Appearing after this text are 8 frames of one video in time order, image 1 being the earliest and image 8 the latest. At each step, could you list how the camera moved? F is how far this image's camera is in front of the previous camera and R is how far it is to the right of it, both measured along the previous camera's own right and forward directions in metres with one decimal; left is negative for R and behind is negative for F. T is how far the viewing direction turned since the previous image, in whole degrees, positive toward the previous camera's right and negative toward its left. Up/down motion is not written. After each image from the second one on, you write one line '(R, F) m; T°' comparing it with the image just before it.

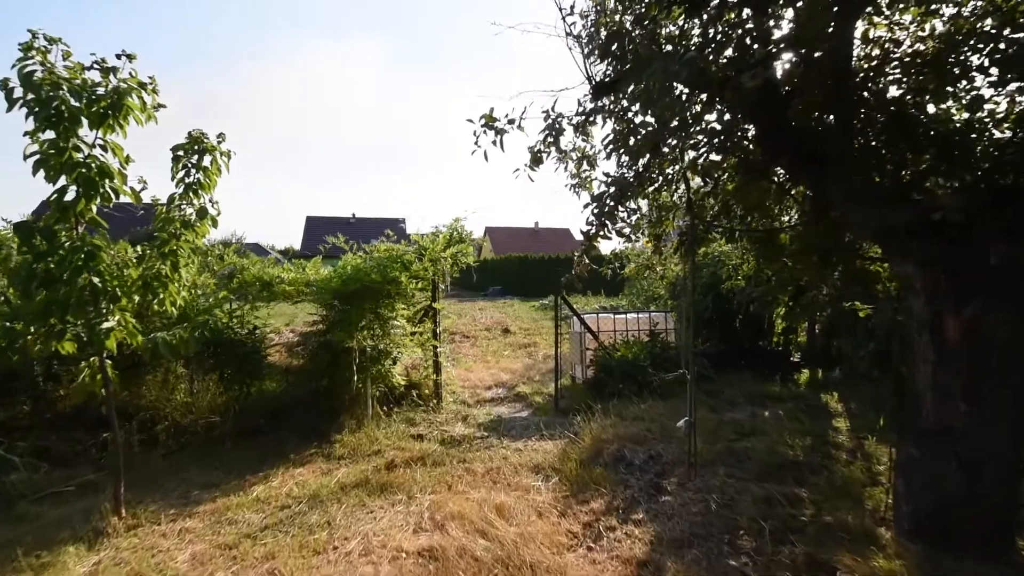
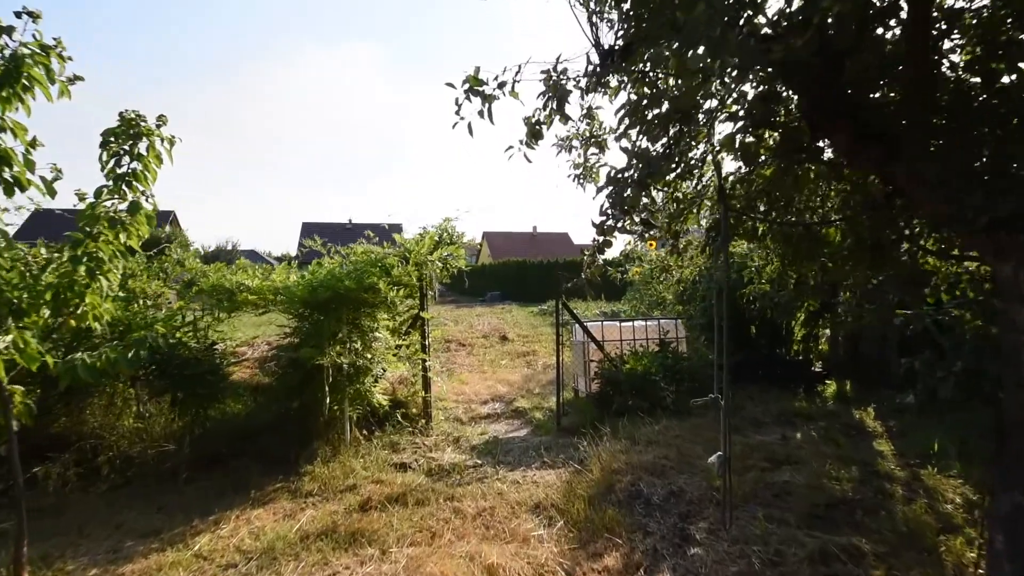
(0.0, +0.7) m; 0°
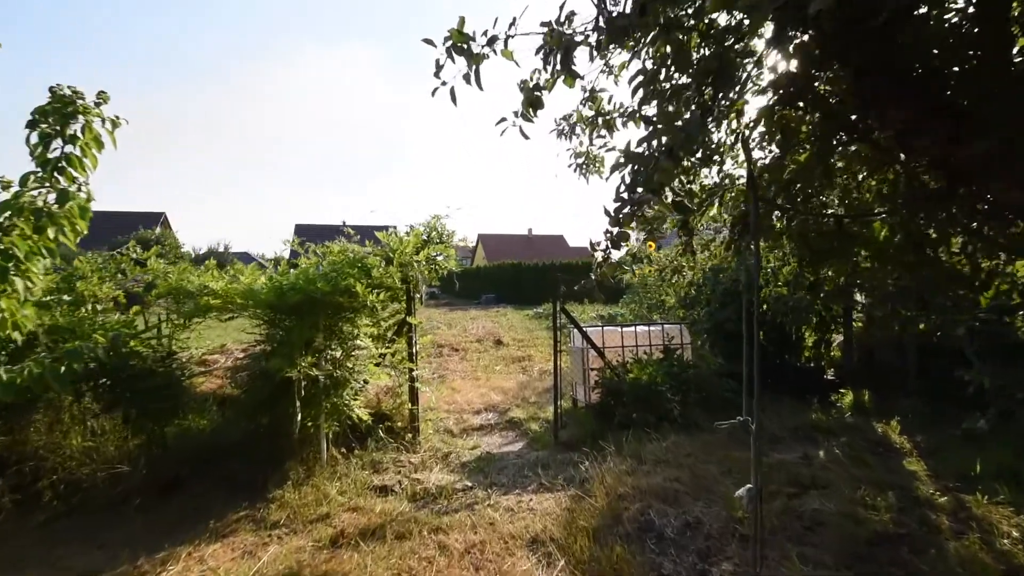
(0.0, +0.5) m; +1°
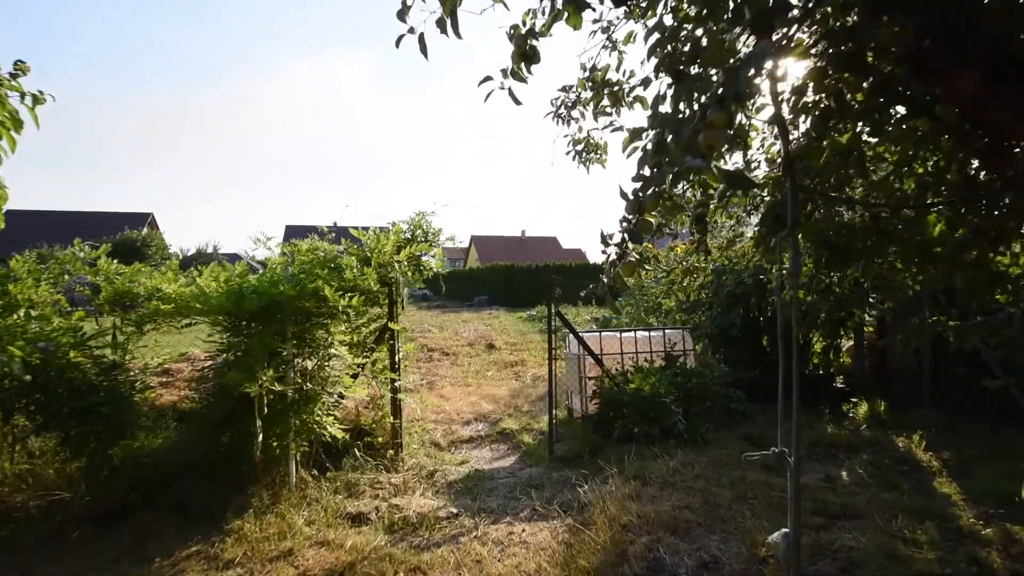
(0.0, +0.5) m; +1°
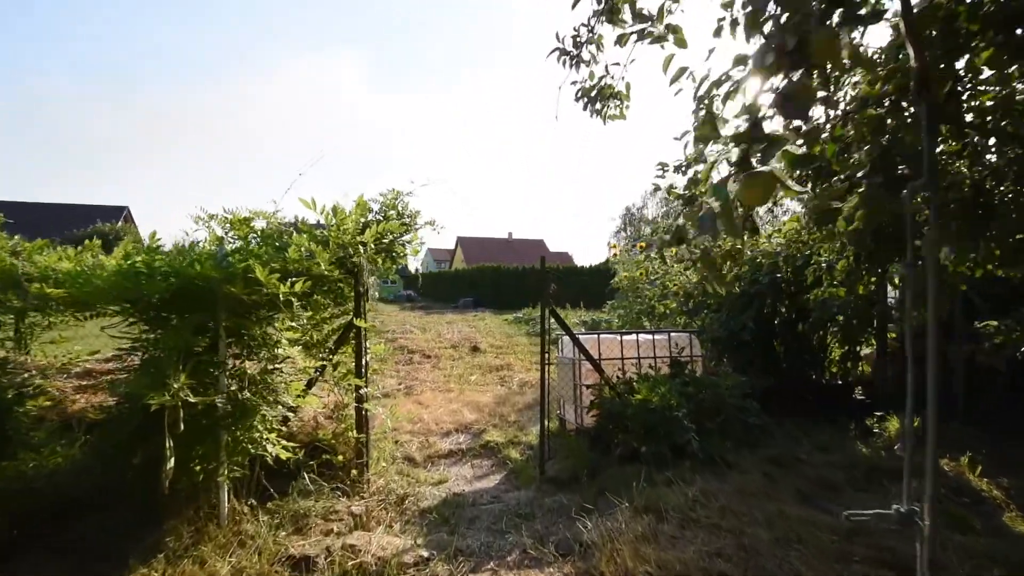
(0.0, +0.8) m; +2°
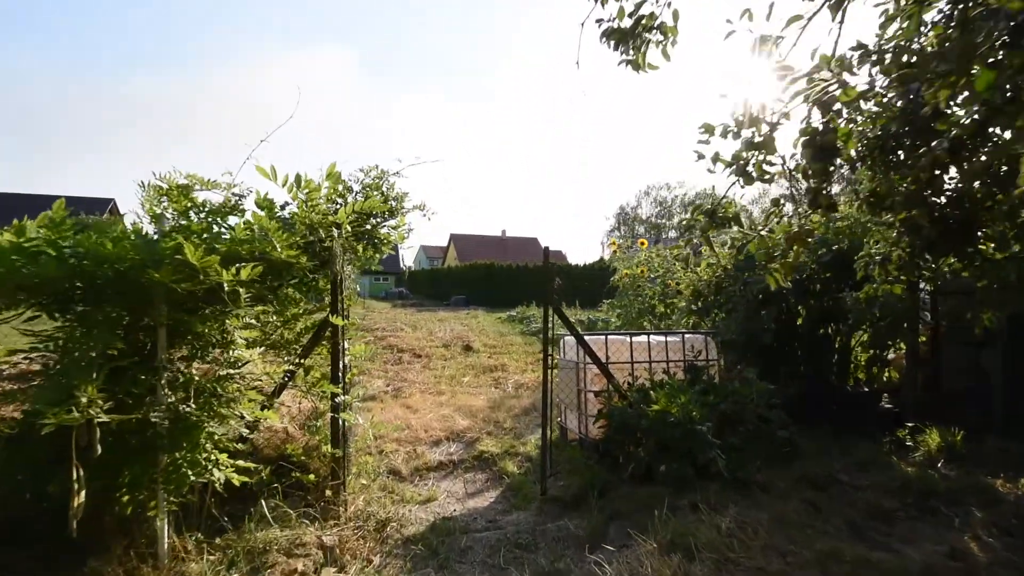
(-0.1, +0.6) m; +1°
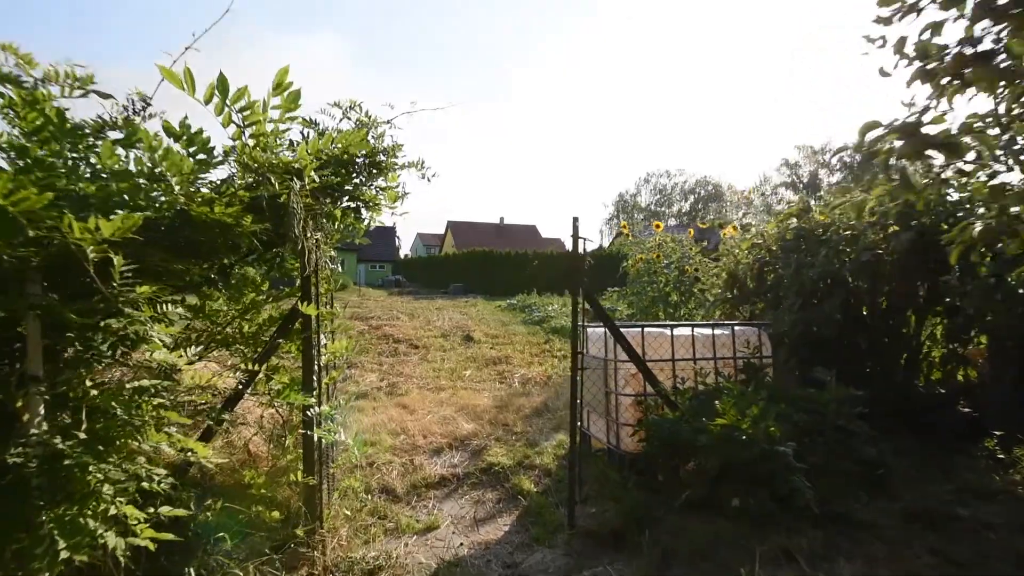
(-0.2, +0.9) m; 0°
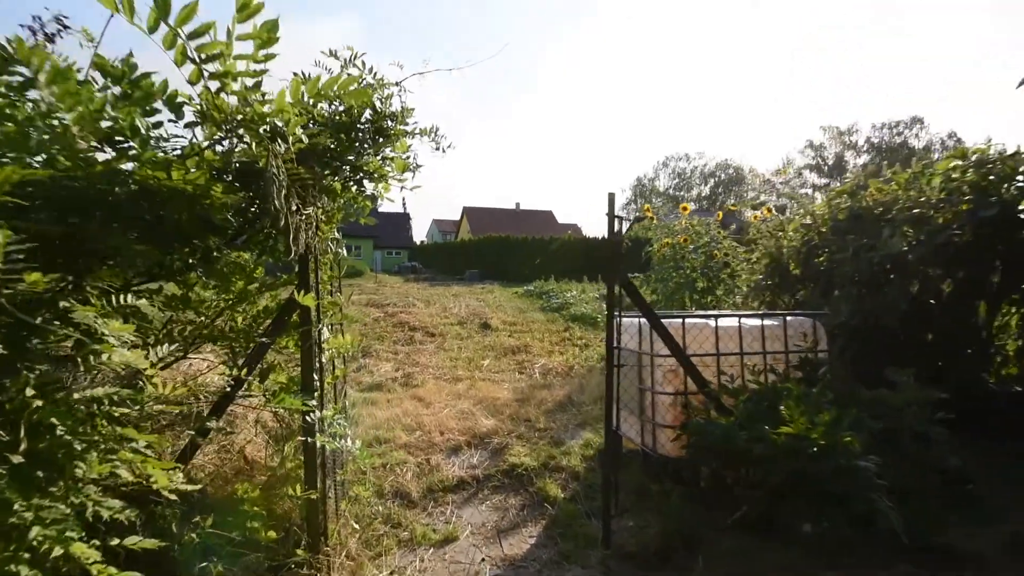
(-0.1, +0.4) m; -2°
